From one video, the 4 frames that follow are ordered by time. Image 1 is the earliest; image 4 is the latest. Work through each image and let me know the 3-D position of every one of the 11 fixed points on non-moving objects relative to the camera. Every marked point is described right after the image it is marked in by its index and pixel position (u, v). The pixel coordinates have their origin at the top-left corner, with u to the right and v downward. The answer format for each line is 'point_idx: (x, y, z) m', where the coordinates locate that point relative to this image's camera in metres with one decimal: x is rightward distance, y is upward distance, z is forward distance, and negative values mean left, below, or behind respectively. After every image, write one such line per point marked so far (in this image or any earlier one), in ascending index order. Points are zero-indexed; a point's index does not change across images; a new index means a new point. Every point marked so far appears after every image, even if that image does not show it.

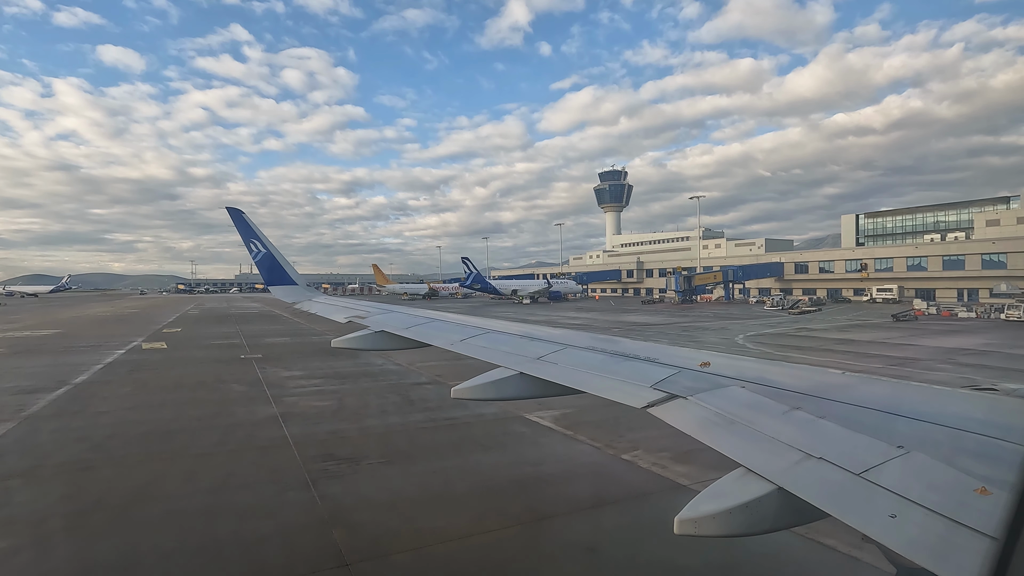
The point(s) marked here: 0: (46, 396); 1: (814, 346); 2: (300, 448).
0: (-10.3, -2.4, +11.0) m
1: (+11.7, -2.3, +19.4) m
2: (-3.2, -2.4, +7.6) m
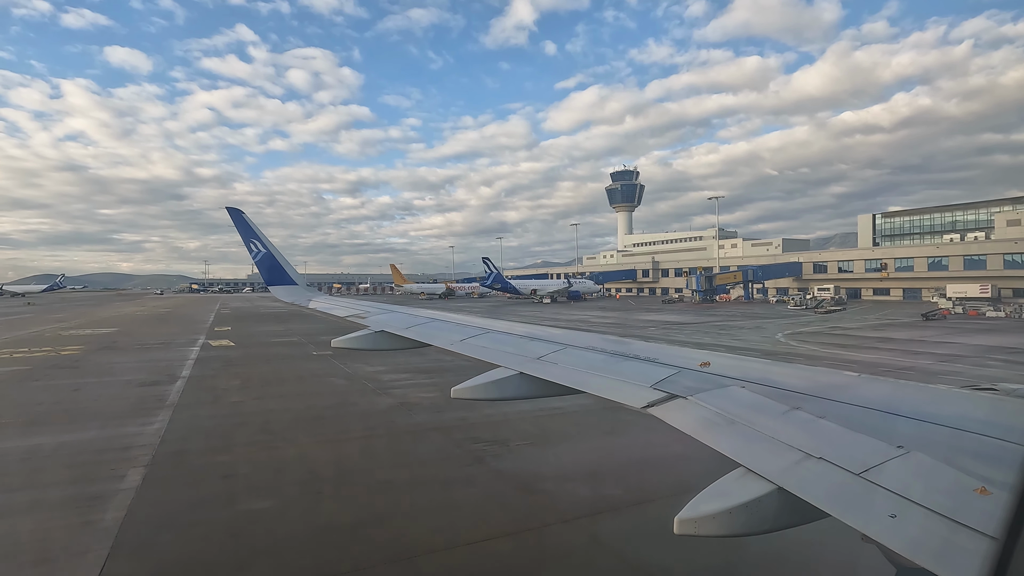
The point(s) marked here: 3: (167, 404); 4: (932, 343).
0: (-8.2, -2.4, +12.0) m
1: (+13.9, -2.3, +20.2) m
2: (-1.1, -2.5, +8.5) m
3: (-7.4, -2.5, +10.5) m
4: (+16.7, -2.2, +19.7) m
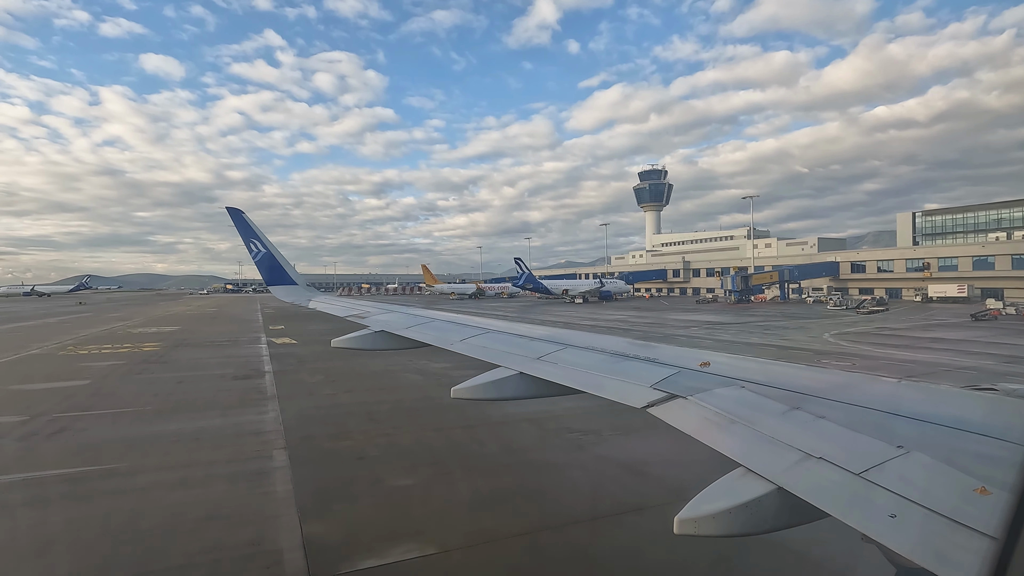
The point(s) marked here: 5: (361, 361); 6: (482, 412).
0: (-6.4, -2.5, +12.9) m
1: (+16.0, -2.3, +20.2) m
2: (+0.5, -2.5, +9.2) m
3: (-5.7, -2.5, +11.5) m
4: (+18.8, -2.2, +19.5) m
5: (-5.2, -2.5, +16.8) m
6: (-0.7, -2.5, +10.0) m
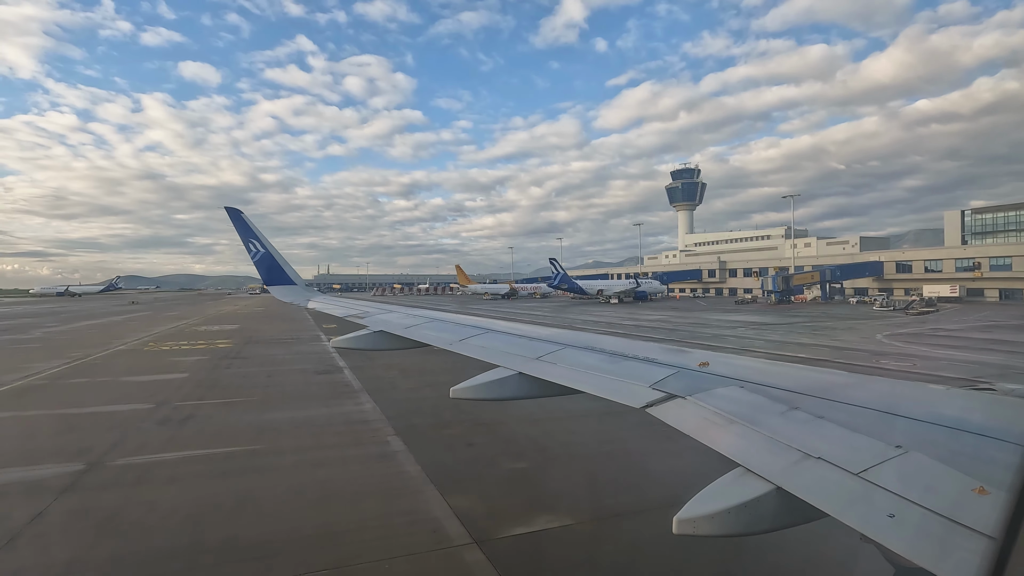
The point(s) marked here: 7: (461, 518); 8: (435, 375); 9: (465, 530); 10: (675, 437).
0: (-4.6, -2.5, +13.9) m
1: (+18.2, -2.3, +19.9) m
2: (+2.1, -2.5, +9.8) m
3: (-3.9, -2.5, +12.4) m
4: (+20.9, -2.3, +19.1) m
5: (-3.1, -2.5, +17.6) m
6: (+1.0, -2.5, +10.6) m
7: (-0.6, -2.6, +5.5) m
8: (-1.9, -2.5, +14.1) m
9: (-0.5, -2.6, +5.3) m
10: (+2.7, -2.6, +8.4) m
